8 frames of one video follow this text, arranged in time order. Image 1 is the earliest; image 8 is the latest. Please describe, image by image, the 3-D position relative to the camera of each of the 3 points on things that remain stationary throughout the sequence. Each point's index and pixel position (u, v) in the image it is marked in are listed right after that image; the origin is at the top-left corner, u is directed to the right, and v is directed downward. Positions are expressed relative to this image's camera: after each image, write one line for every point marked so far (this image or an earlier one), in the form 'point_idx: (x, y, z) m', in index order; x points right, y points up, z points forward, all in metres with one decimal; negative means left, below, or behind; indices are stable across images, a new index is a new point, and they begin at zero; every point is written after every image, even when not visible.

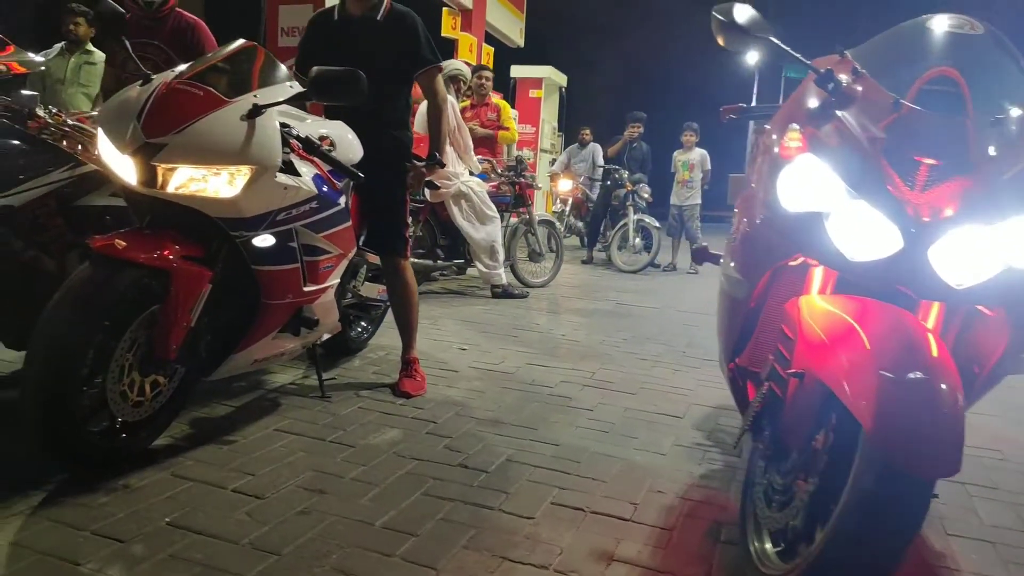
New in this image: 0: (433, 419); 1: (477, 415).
0: (-0.4, -0.7, +3.8) m
1: (-0.2, -0.7, +3.9) m
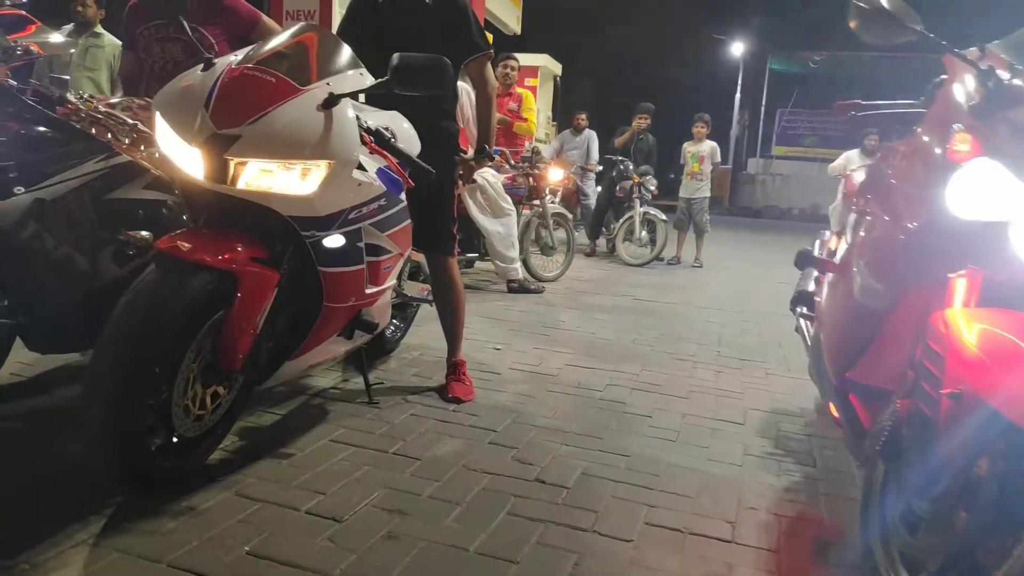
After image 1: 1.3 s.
0: (-0.1, -0.7, +3.6) m
1: (+0.1, -0.7, +3.7) m
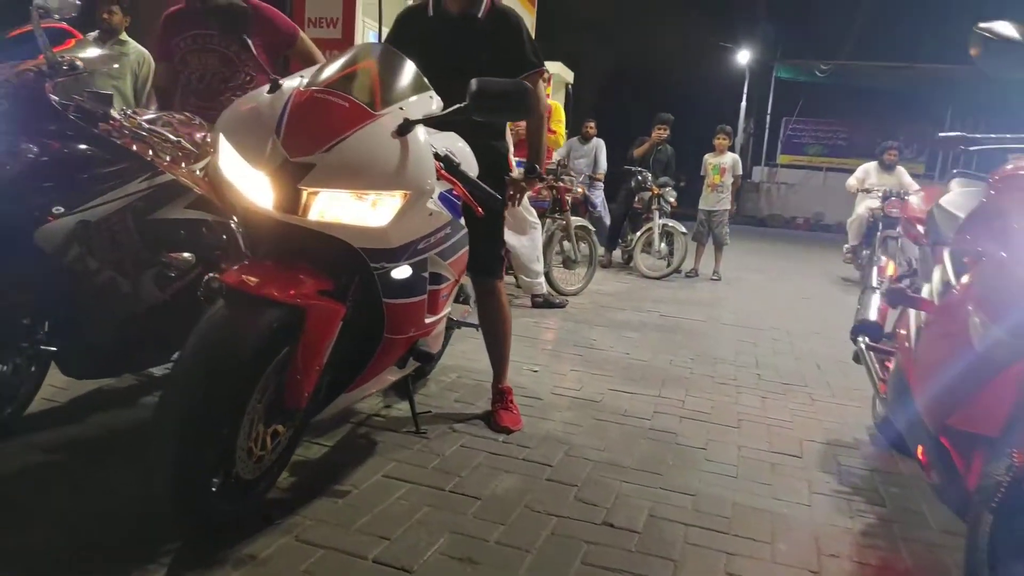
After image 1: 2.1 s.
0: (+0.2, -0.8, +3.5) m
1: (+0.4, -0.8, +3.6) m
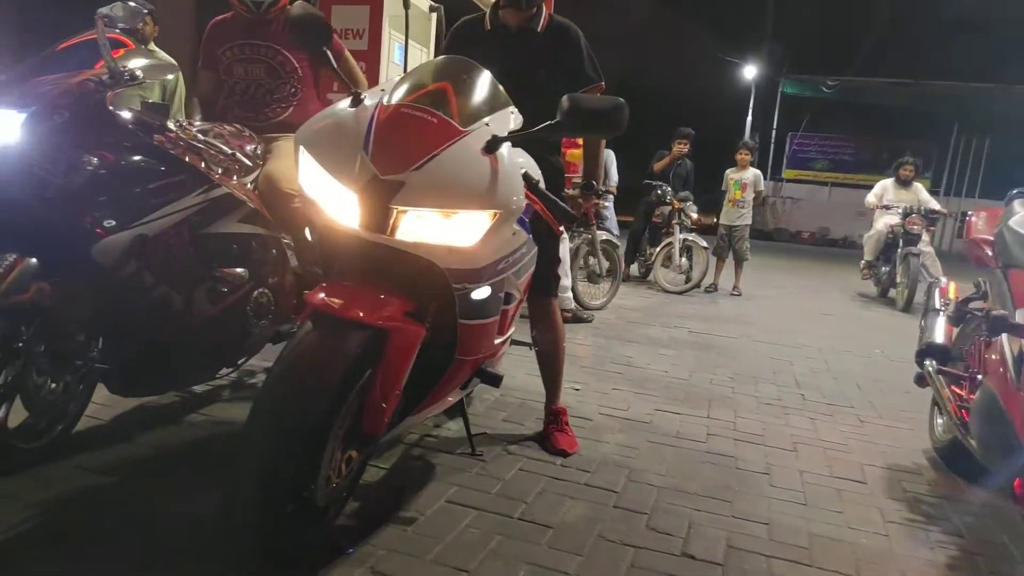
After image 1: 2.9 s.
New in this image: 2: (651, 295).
0: (+0.4, -0.9, +3.4) m
1: (+0.7, -0.9, +3.5) m
2: (+1.8, -0.1, +9.7) m
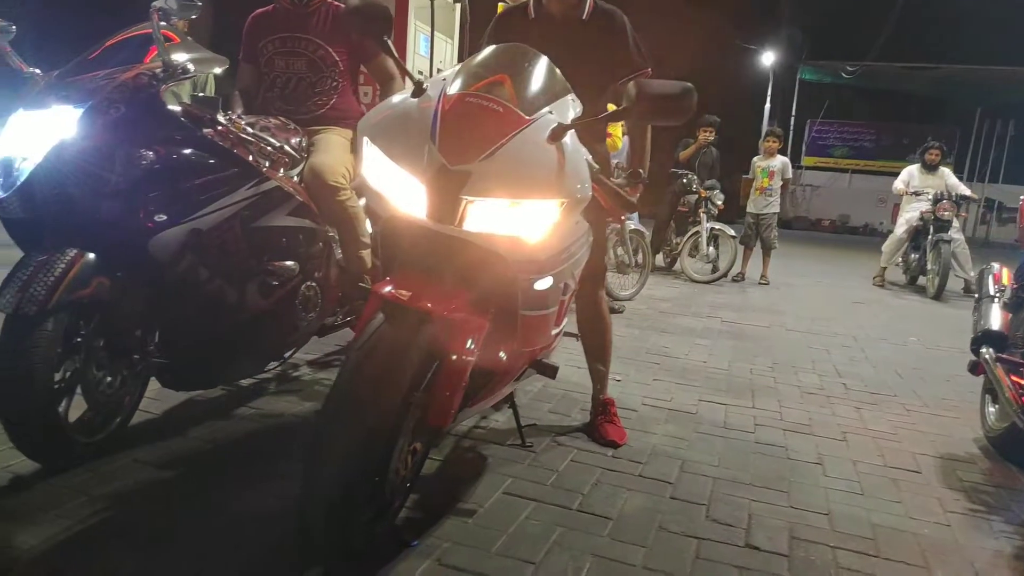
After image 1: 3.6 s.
0: (+0.7, -0.8, +3.3) m
1: (+0.9, -0.8, +3.5) m
2: (+2.2, 0.0, +9.7) m
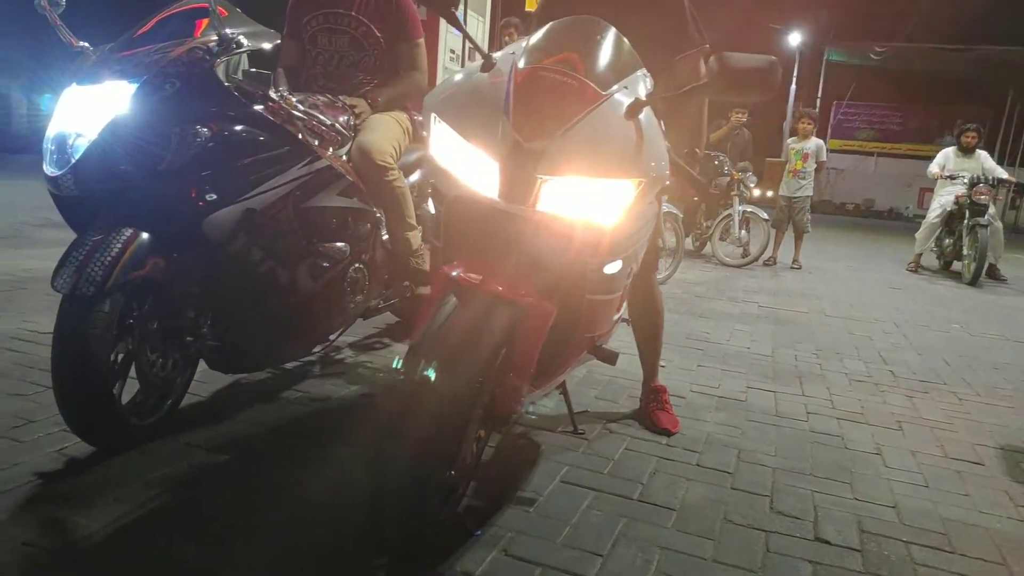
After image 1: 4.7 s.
0: (+0.9, -0.8, +3.3) m
1: (+1.1, -0.8, +3.4) m
2: (+2.5, +0.2, +9.5) m
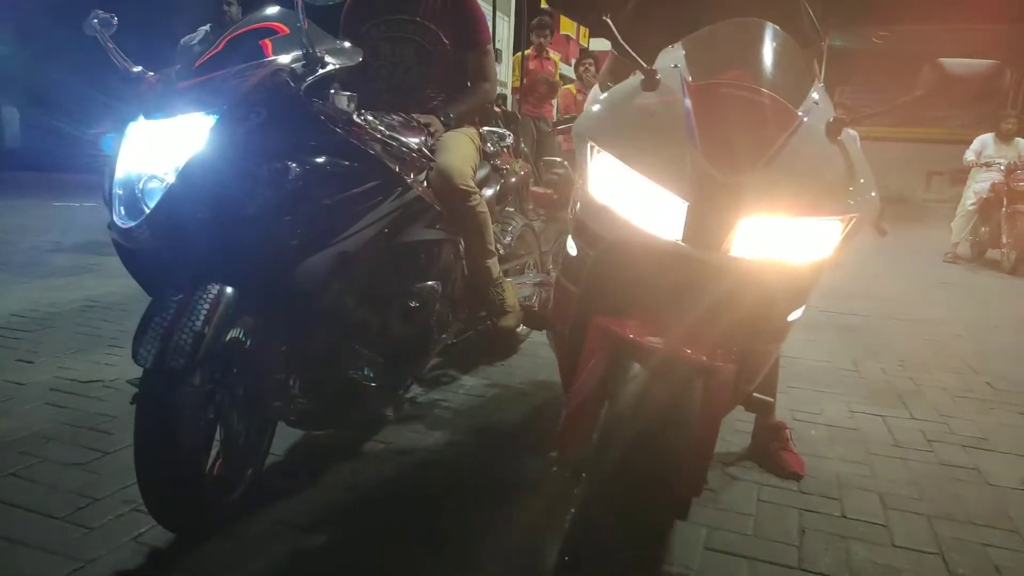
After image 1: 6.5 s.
0: (+1.4, -0.9, +2.9) m
1: (+1.6, -0.9, +3.0) m
2: (+2.9, +0.2, +9.2) m
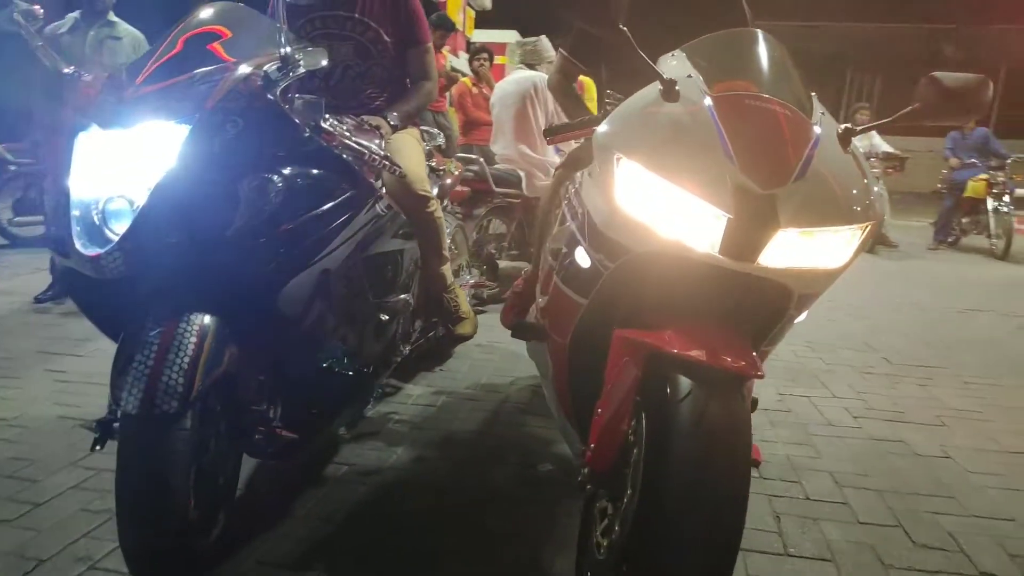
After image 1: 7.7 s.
0: (+1.3, -0.9, +3.1) m
1: (+1.5, -0.8, +3.2) m
2: (+1.7, +0.4, +9.5) m
